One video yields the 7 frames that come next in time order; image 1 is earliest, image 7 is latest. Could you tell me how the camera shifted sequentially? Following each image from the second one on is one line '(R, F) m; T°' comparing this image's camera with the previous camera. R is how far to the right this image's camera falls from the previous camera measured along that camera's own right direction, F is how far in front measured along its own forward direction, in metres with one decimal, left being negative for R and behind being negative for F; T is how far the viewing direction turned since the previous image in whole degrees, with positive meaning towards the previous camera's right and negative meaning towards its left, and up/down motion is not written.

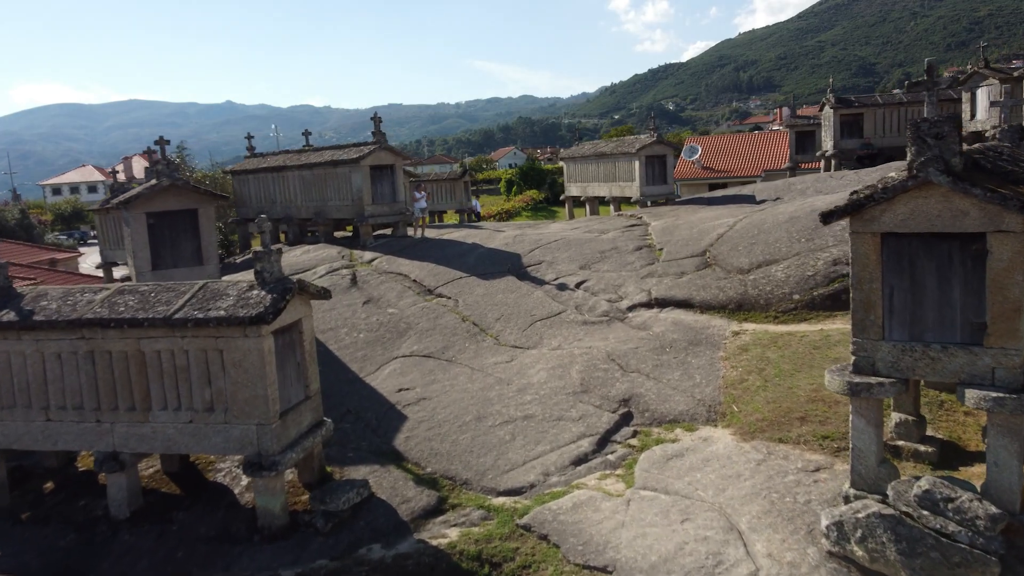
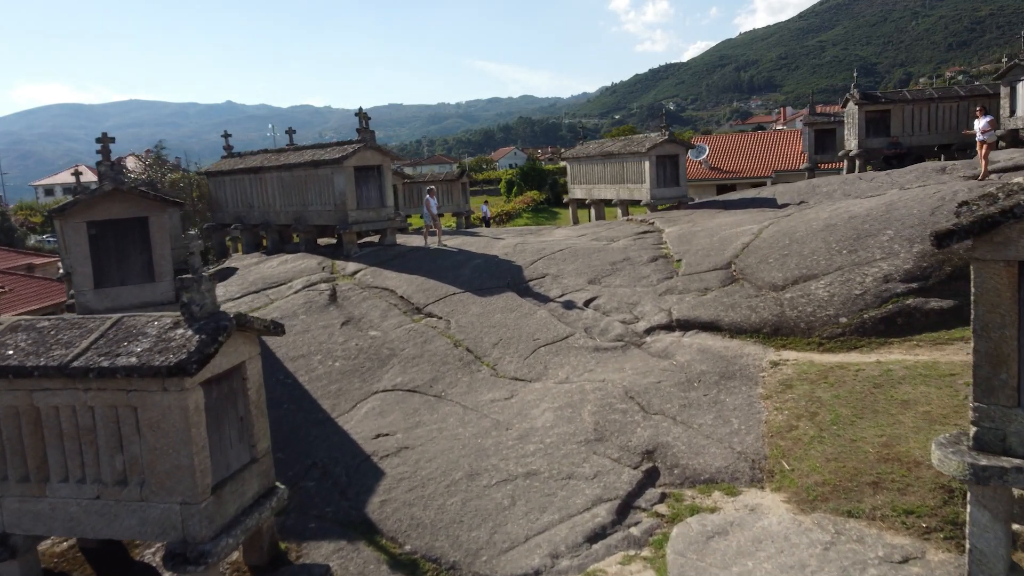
(0.0, +1.5) m; 0°
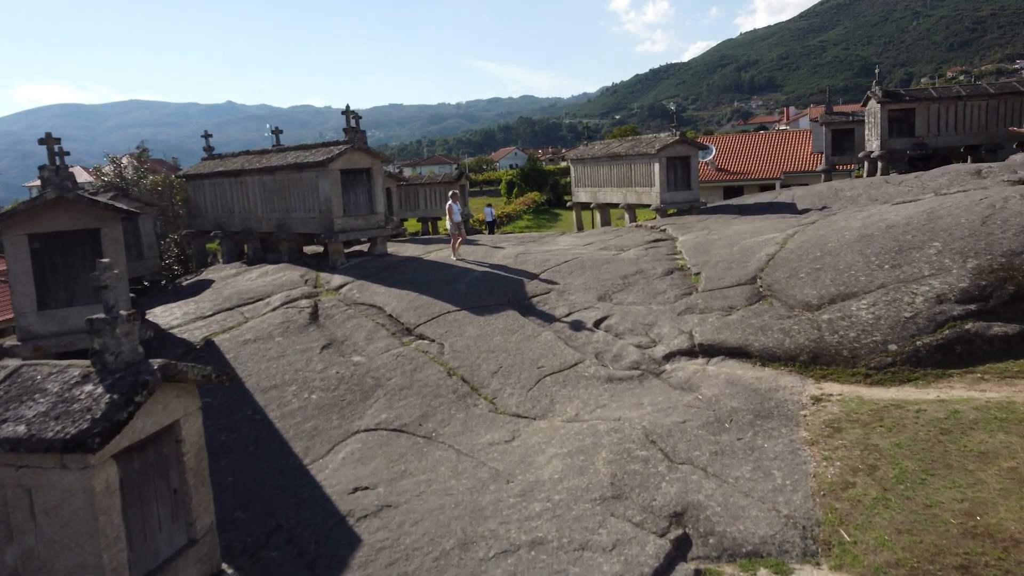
(0.0, +1.1) m; 0°
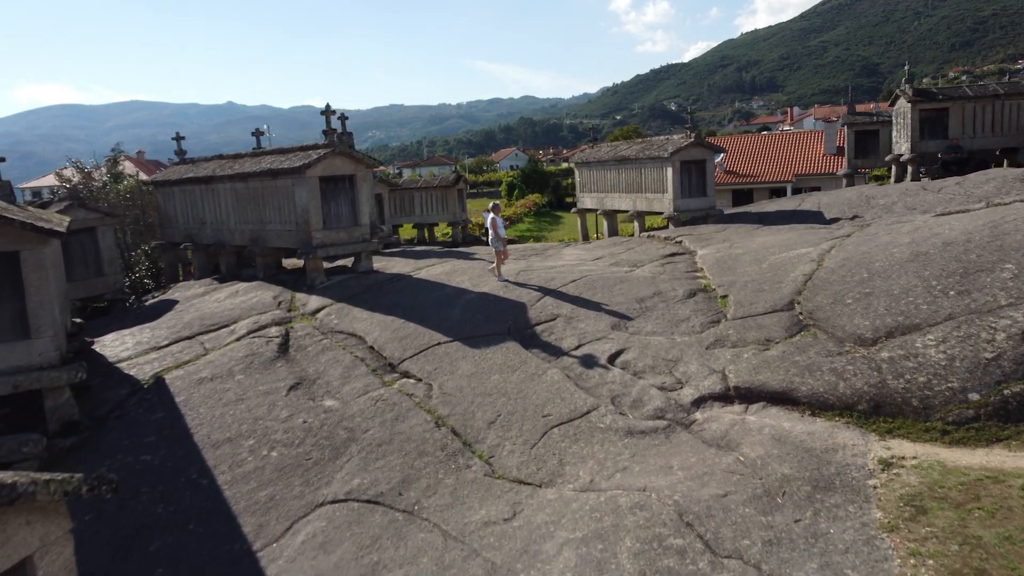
(0.0, +1.4) m; 0°
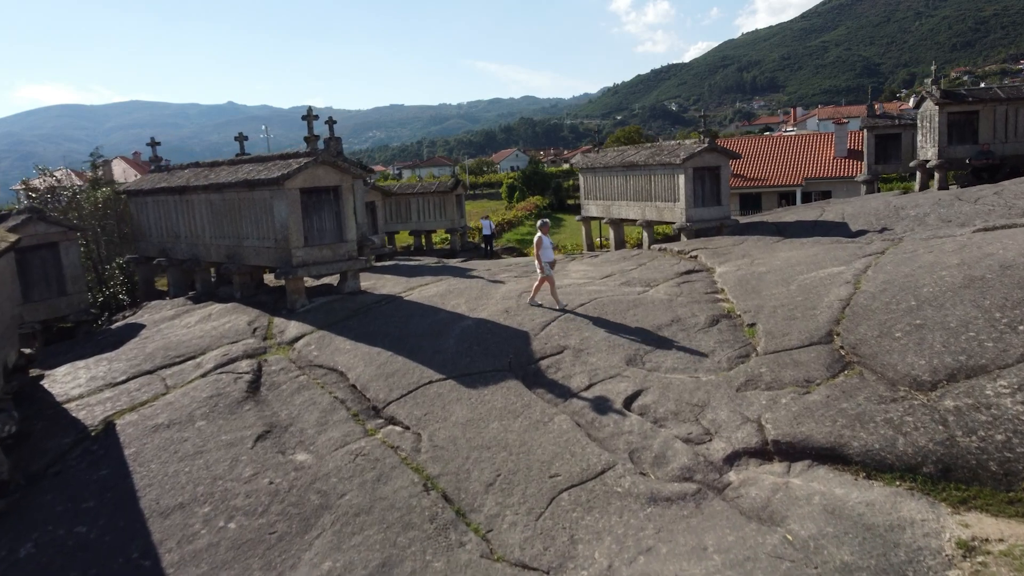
(0.0, +1.1) m; 0°
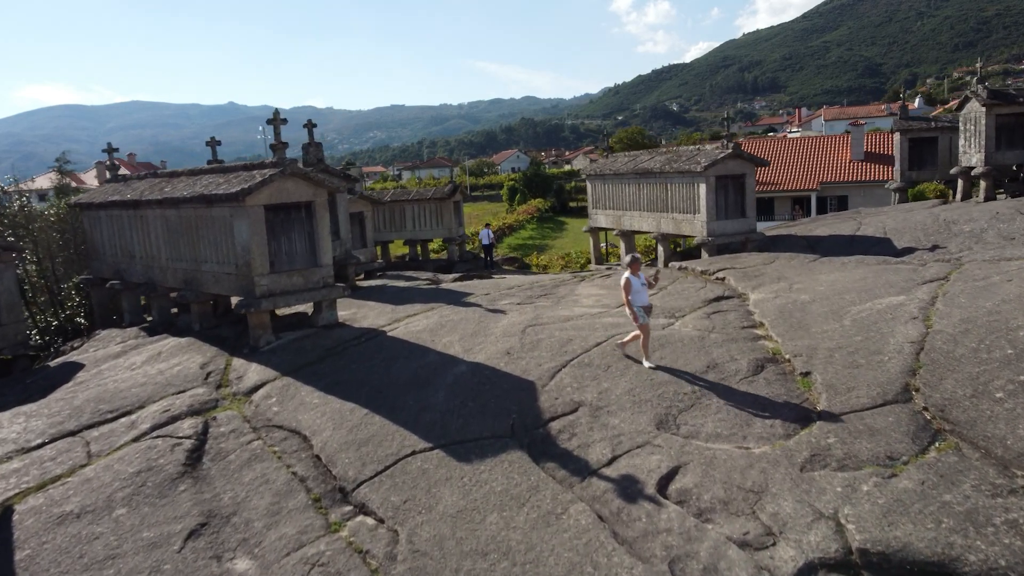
(0.0, +1.5) m; 0°
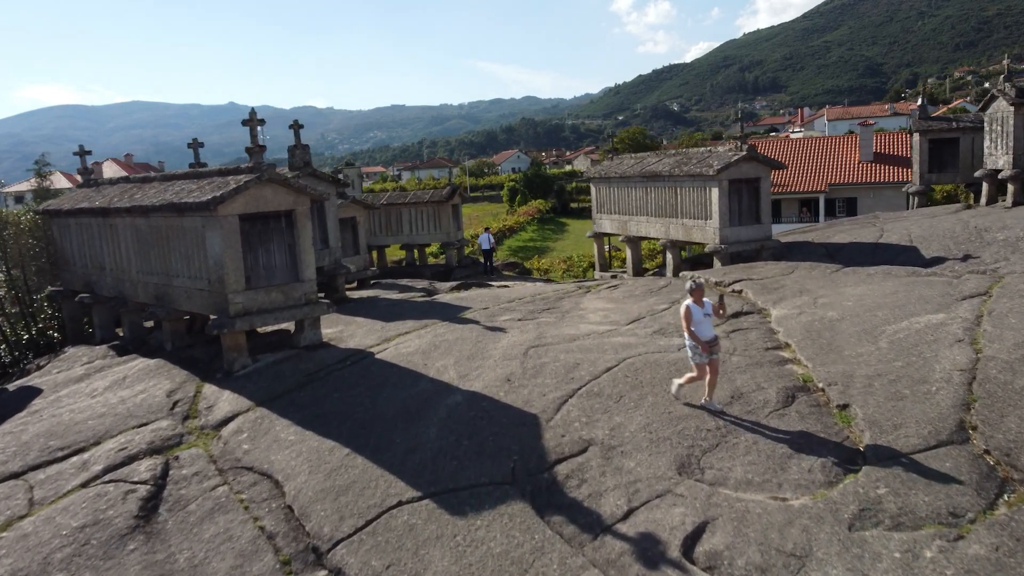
(0.0, +0.8) m; 0°
